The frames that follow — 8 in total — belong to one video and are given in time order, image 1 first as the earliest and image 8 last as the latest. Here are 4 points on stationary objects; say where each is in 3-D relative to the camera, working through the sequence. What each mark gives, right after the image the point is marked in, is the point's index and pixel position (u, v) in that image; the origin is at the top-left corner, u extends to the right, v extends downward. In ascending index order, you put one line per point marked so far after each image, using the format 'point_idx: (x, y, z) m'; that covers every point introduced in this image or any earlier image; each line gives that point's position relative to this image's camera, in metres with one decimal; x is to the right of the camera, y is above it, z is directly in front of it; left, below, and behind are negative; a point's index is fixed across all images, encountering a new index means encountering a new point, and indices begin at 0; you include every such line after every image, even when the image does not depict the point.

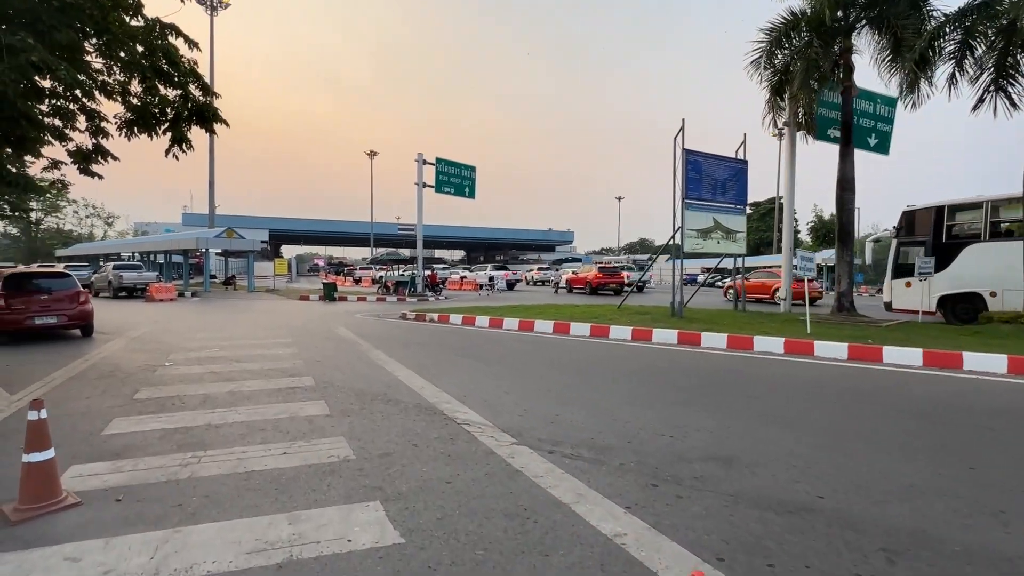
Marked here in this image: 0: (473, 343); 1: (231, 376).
0: (-0.9, -1.3, +12.5) m
1: (-4.5, -1.4, +8.4) m
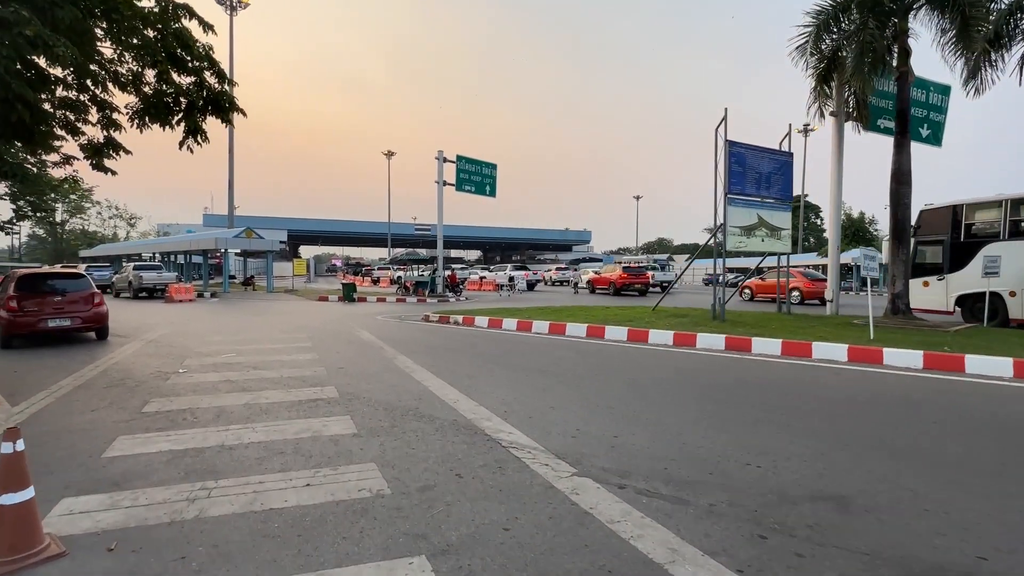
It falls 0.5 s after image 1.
0: (-0.2, -1.3, +11.7) m
1: (-3.9, -1.4, +7.8) m
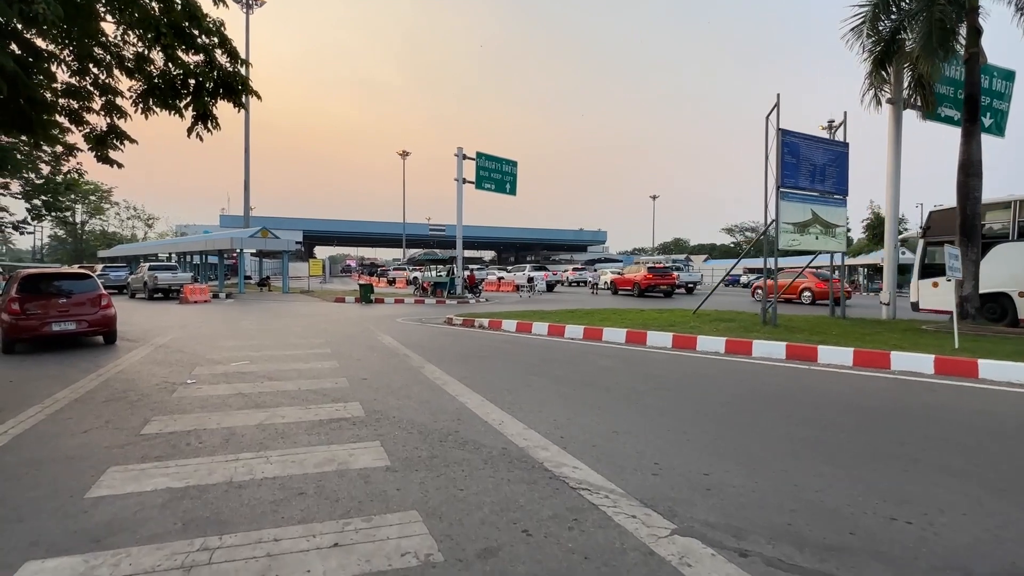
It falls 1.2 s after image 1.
0: (+0.5, -1.4, +10.8) m
1: (-3.3, -1.5, +6.9) m
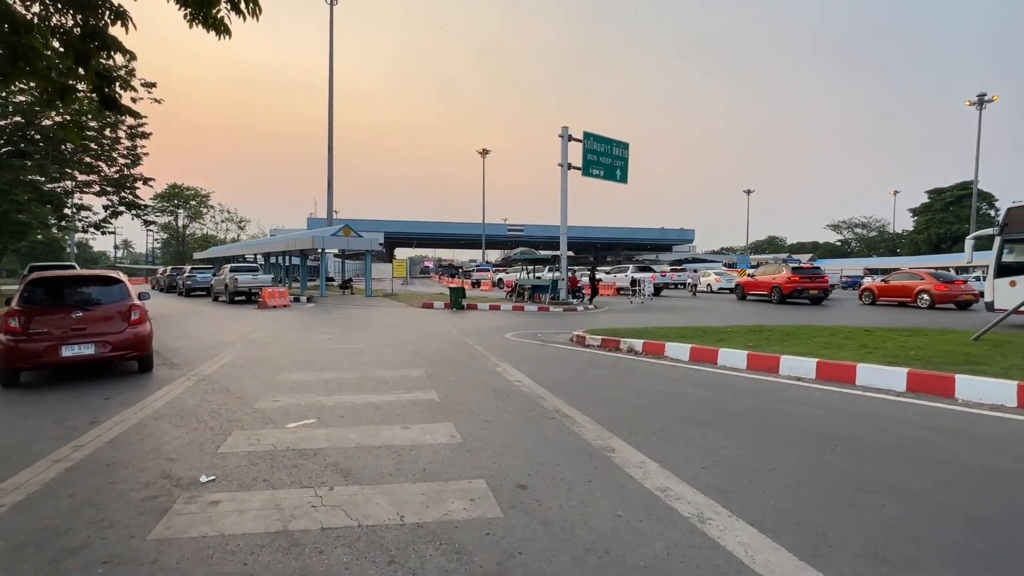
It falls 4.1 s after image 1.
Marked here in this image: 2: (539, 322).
0: (+3.3, -1.5, +6.3) m
1: (-1.1, -1.6, +3.0) m
2: (+0.9, -1.2, +18.0) m
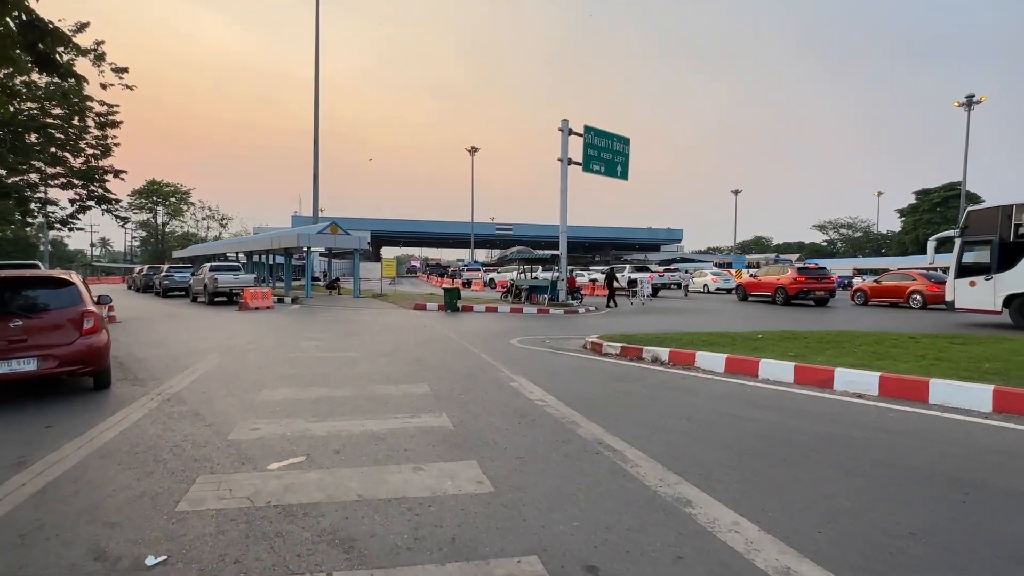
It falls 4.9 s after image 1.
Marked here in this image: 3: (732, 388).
0: (+3.6, -1.6, +5.3) m
1: (-0.7, -1.7, +1.9) m
2: (+0.9, -1.3, +17.0) m
3: (+3.2, -1.5, +7.6) m
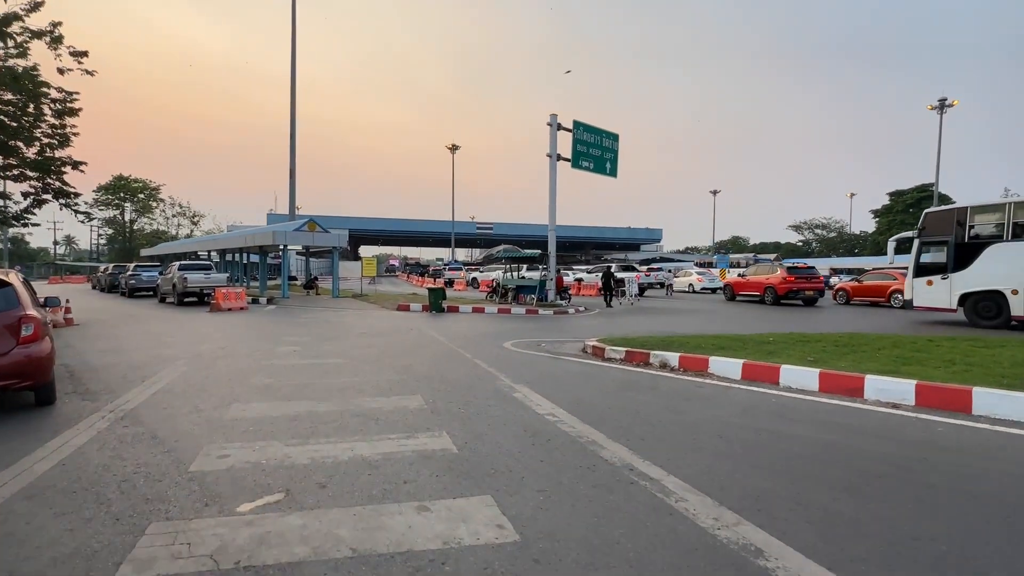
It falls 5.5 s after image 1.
0: (+3.7, -1.6, +4.7) m
1: (-0.4, -1.7, +1.1) m
2: (+0.6, -1.2, +16.2) m
3: (+3.3, -1.5, +7.0) m
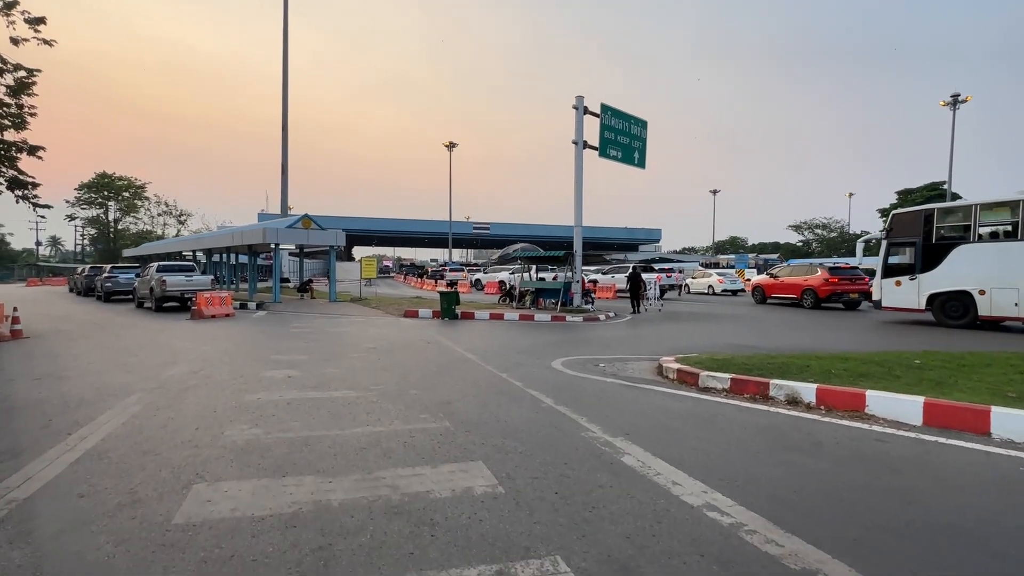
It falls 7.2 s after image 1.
0: (+4.7, -1.7, +2.3) m
1: (+0.7, -1.8, -1.3) m
2: (+1.5, -1.4, +13.8) m
3: (+4.2, -1.6, +4.6) m
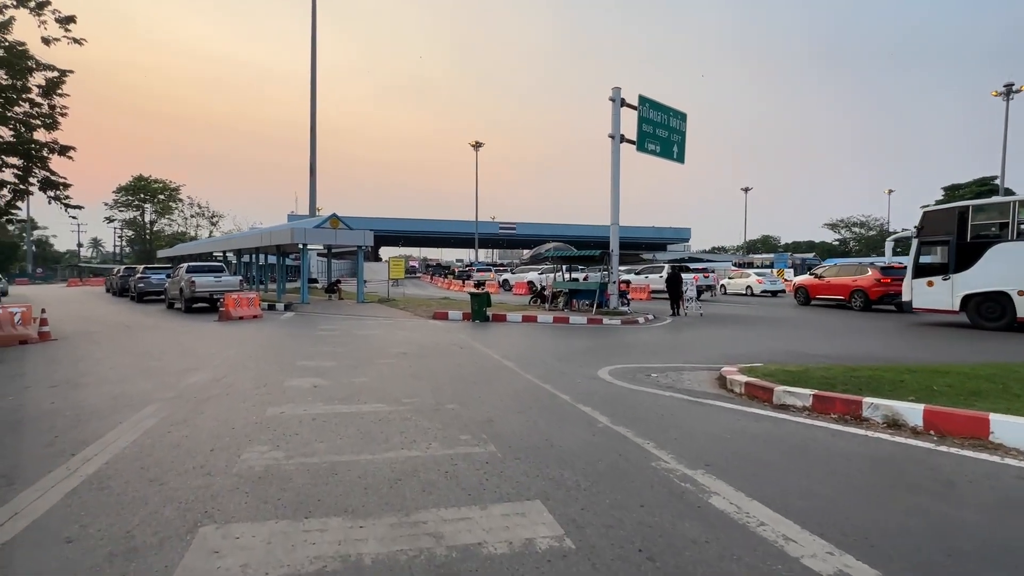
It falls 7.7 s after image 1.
0: (+5.1, -1.7, +1.3) m
1: (+0.9, -1.8, -2.1) m
2: (+2.4, -1.4, +13.0) m
3: (+4.7, -1.6, +3.6) m
